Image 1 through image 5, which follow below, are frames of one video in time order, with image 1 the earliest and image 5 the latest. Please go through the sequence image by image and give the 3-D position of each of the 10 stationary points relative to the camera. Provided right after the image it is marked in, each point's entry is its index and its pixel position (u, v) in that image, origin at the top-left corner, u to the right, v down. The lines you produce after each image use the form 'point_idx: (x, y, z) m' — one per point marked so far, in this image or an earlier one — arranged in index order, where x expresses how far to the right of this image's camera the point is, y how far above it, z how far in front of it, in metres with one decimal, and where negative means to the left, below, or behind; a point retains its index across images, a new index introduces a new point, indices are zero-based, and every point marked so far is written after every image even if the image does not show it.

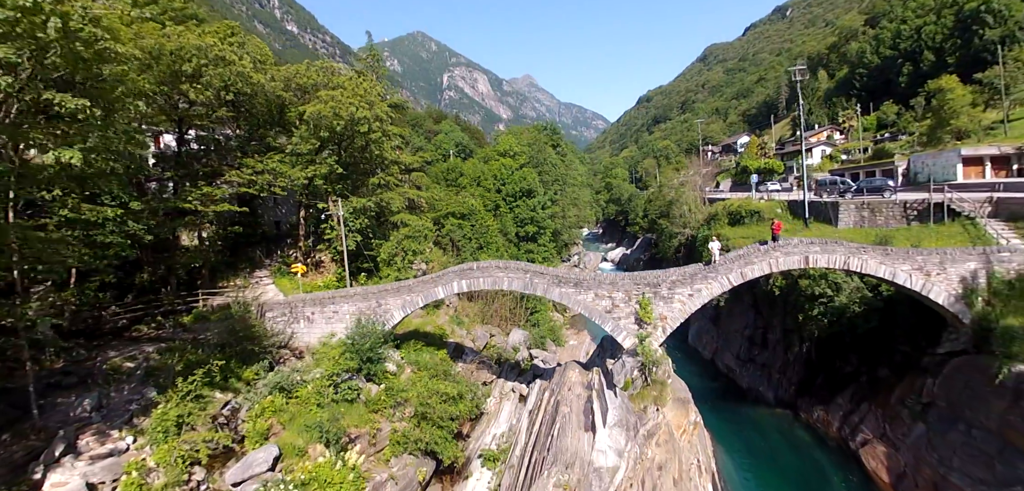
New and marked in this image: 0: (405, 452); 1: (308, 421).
0: (-3.1, -6.0, +12.4) m
1: (-5.6, -4.8, +12.2) m
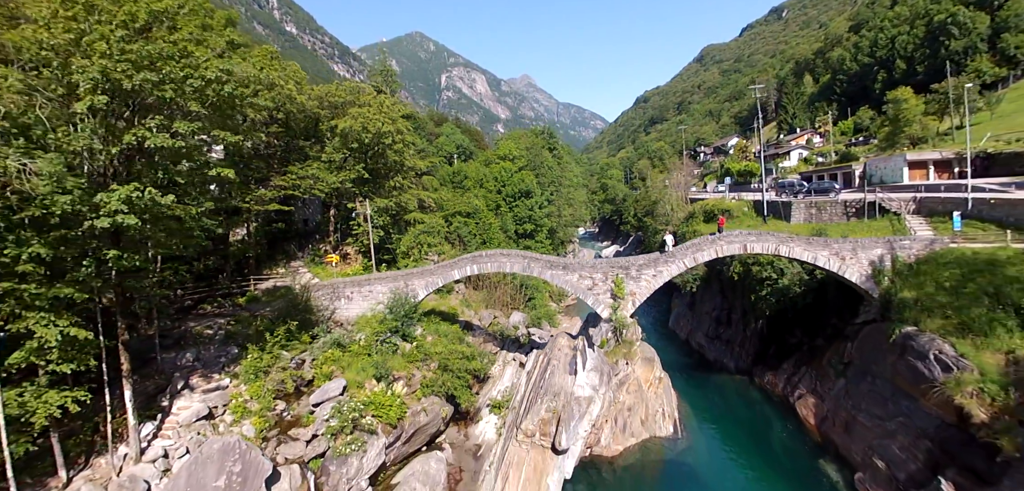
0: (-3.0, -5.6, +15.9) m
1: (-5.6, -4.5, +15.6) m
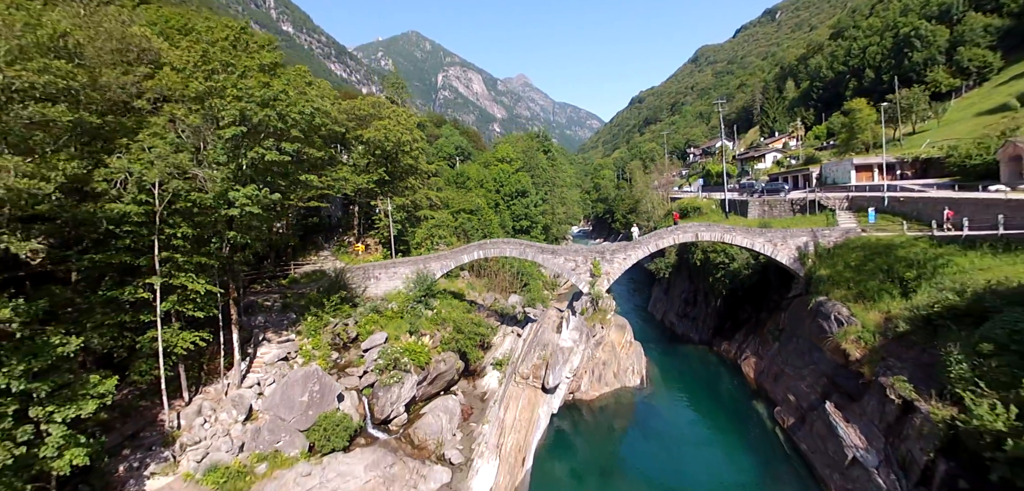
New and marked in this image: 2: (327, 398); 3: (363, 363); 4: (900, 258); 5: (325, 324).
0: (-3.0, -5.0, +20.1) m
1: (-5.6, -3.9, +19.8) m
2: (-6.6, -5.4, +15.3) m
3: (-6.2, -4.9, +17.7) m
4: (+16.8, -0.5, +18.4) m
5: (-8.4, -3.5, +19.0) m
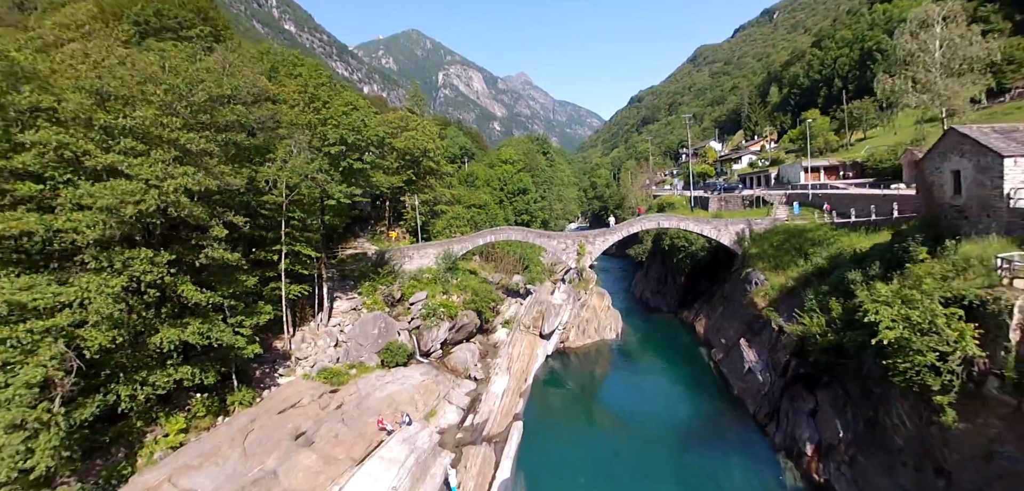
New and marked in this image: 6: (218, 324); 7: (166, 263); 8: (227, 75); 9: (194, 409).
0: (-2.7, -4.0, +26.6) m
1: (-5.3, -2.9, +26.4) m
2: (-6.3, -4.4, +21.9) m
3: (-5.9, -3.9, +24.2) m
4: (+17.1, +0.5, +24.9) m
5: (-8.1, -2.5, +25.5) m
6: (-10.9, -2.9, +15.7) m
7: (-11.5, -0.6, +14.2) m
8: (-13.0, +7.8, +19.4) m
9: (-12.1, -6.2, +16.3) m
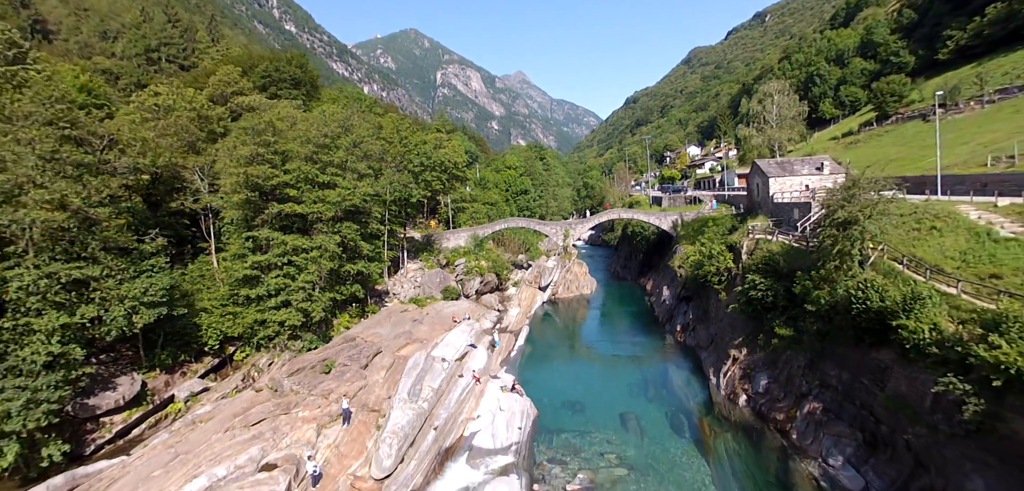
0: (-1.9, -2.4, +40.3) m
1: (-4.5, -1.3, +40.0) m
2: (-5.4, -2.8, +35.5) m
3: (-5.0, -2.3, +37.9) m
4: (+18.0, +2.0, +38.7) m
5: (-7.3, -0.9, +39.2) m
6: (-10.0, -1.3, +29.4) m
7: (-10.6, +1.0, +27.9) m
8: (-12.1, +9.4, +33.0) m
9: (-11.2, -4.6, +29.9) m
